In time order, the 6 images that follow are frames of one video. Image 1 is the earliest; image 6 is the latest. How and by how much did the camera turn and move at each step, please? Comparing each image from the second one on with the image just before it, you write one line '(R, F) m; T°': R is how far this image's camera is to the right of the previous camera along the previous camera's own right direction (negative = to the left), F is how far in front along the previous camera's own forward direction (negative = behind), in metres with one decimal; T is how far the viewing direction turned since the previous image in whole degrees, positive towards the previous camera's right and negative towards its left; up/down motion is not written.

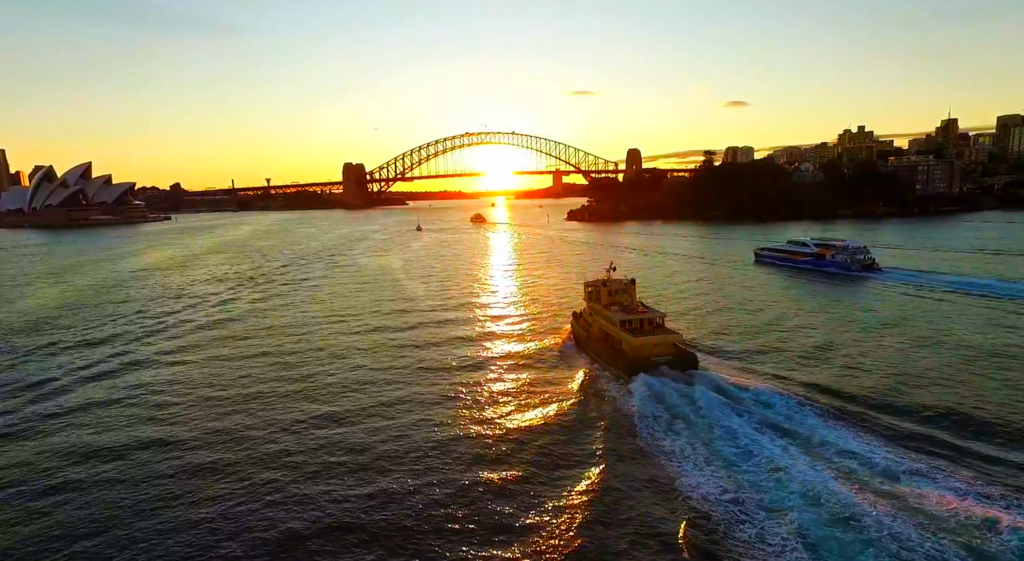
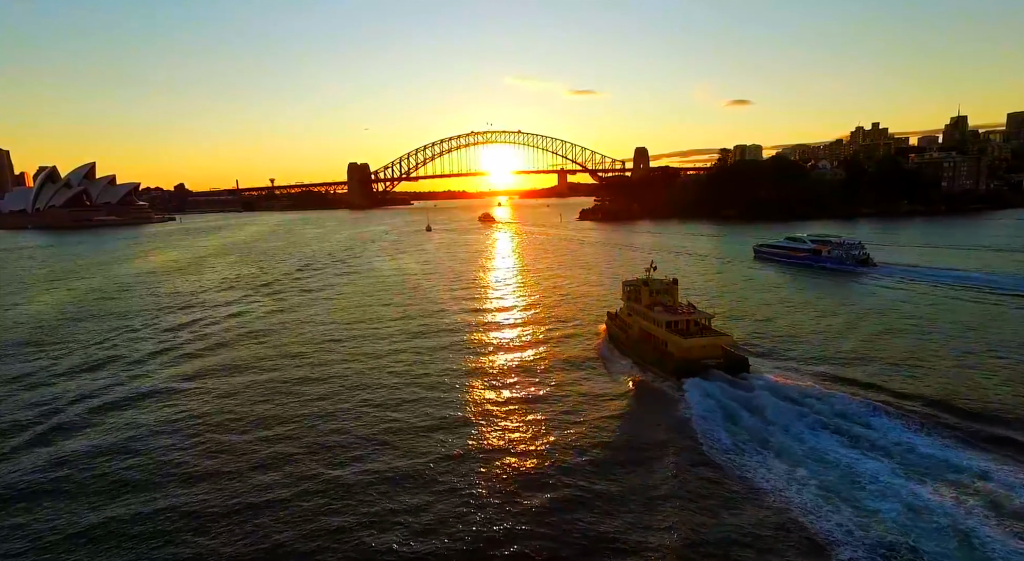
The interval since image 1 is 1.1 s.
(-0.7, +1.1) m; 0°
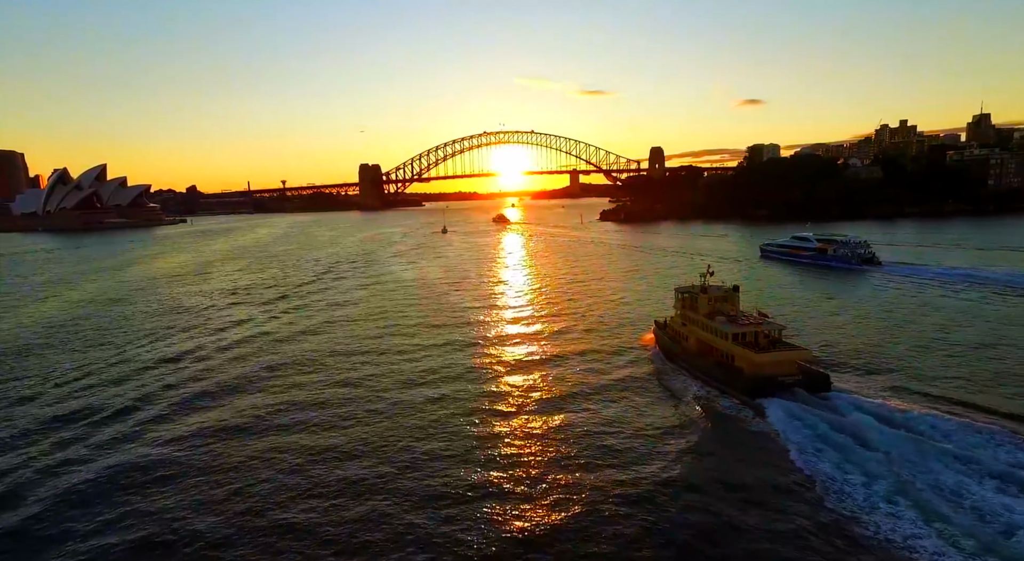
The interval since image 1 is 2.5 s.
(-0.7, +1.8) m; -1°
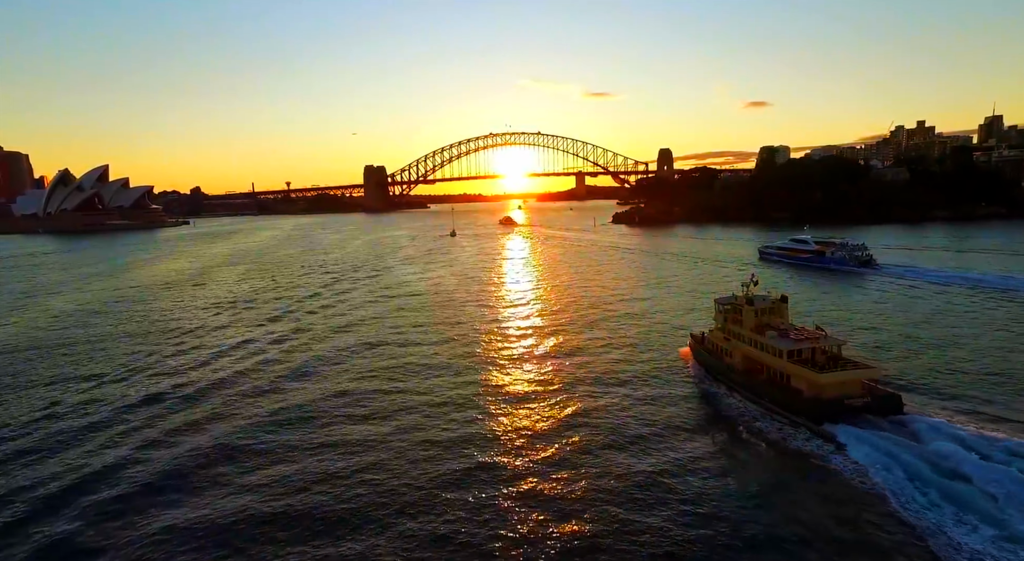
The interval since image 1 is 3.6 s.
(-0.5, +1.5) m; 0°
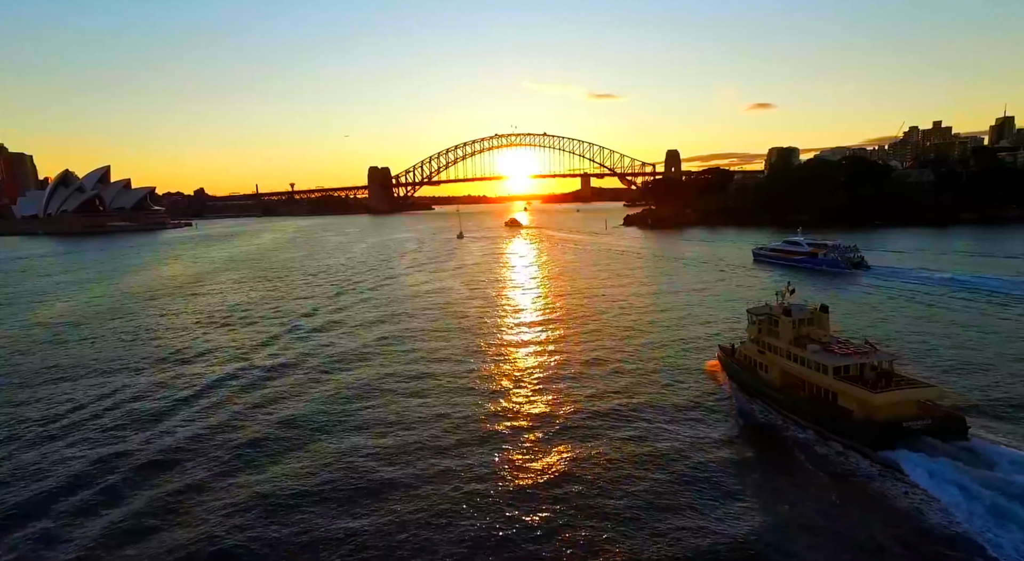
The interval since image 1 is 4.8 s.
(-0.4, +1.3) m; 0°
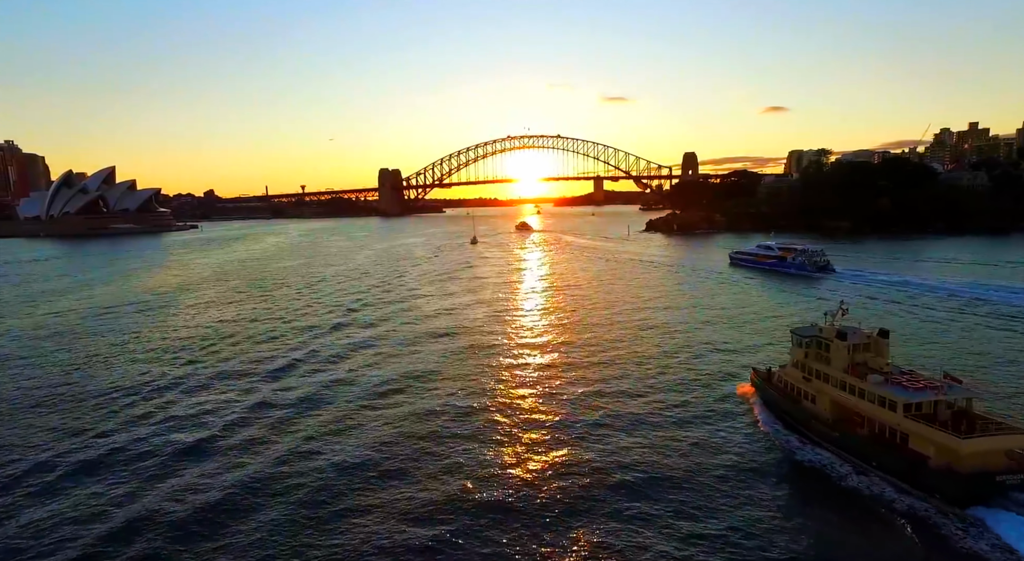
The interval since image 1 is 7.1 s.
(-0.4, +2.7) m; -1°
